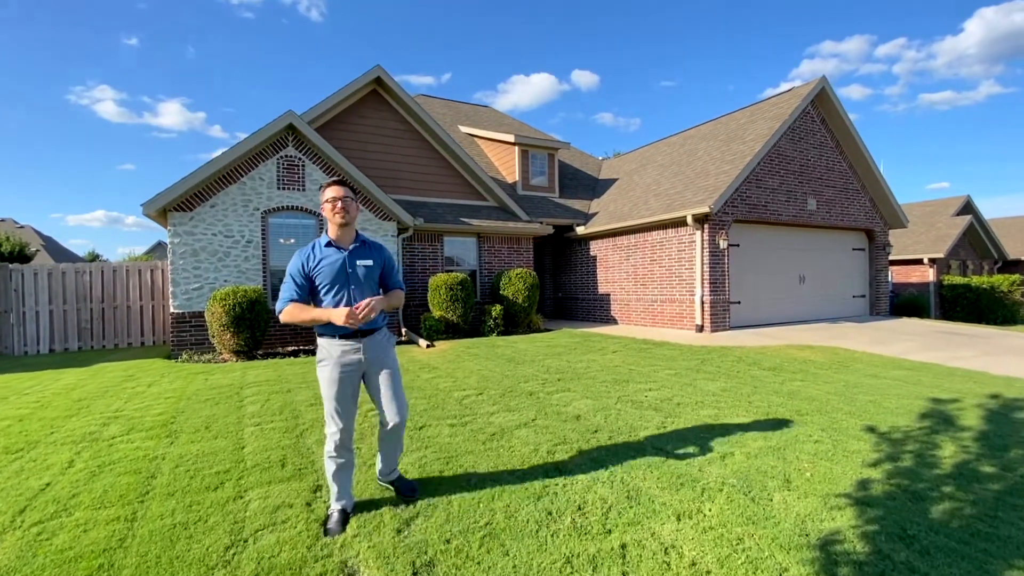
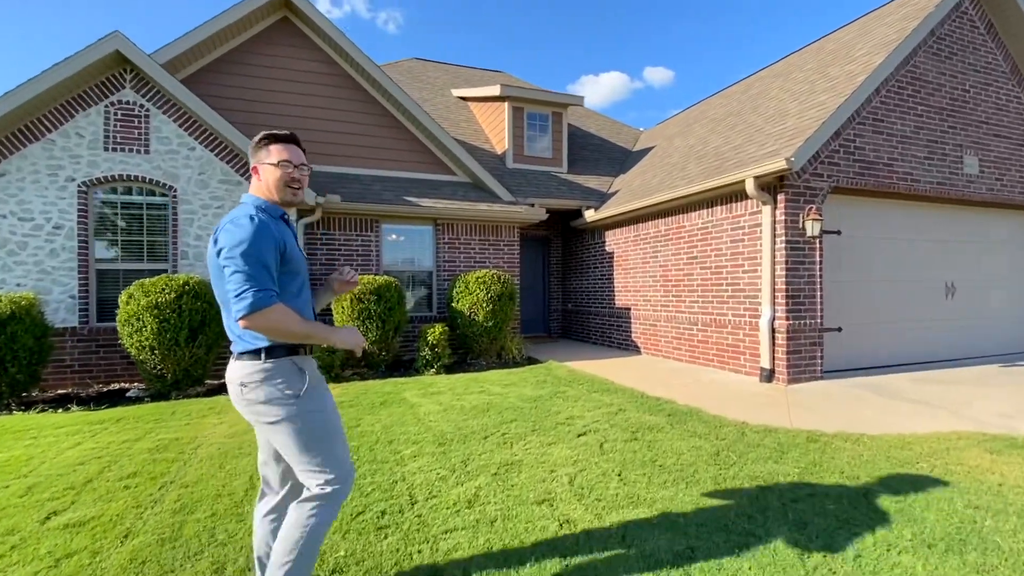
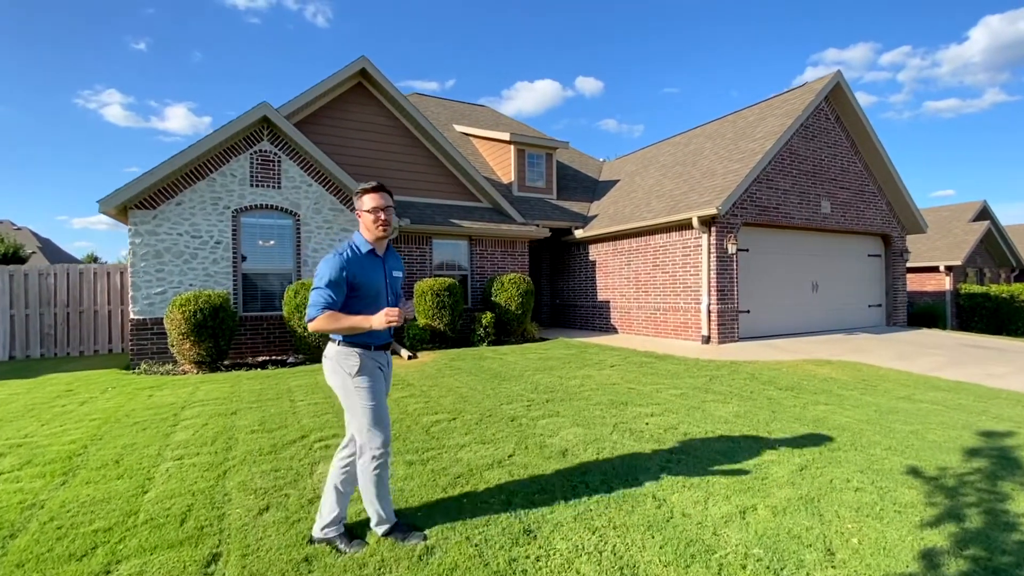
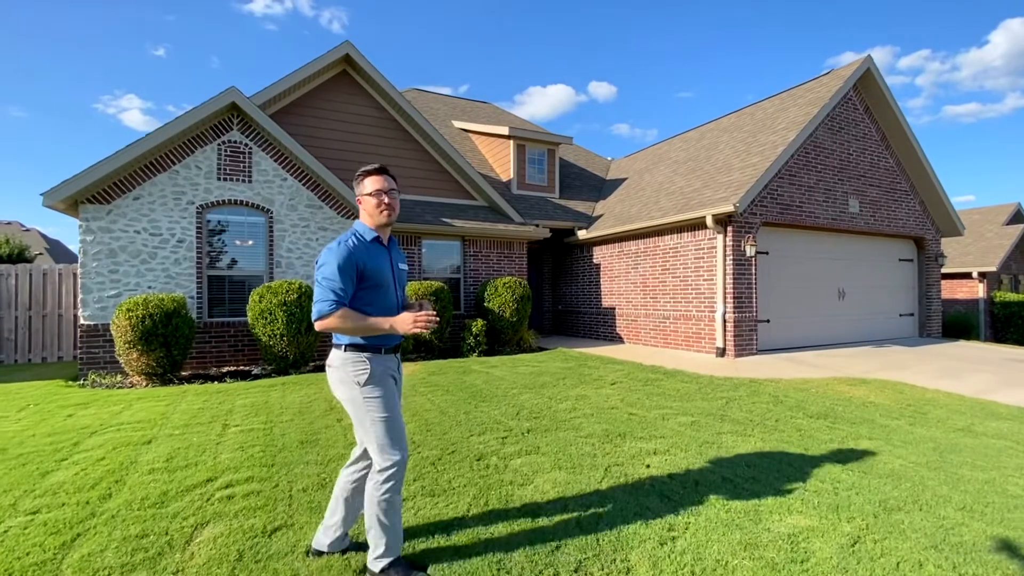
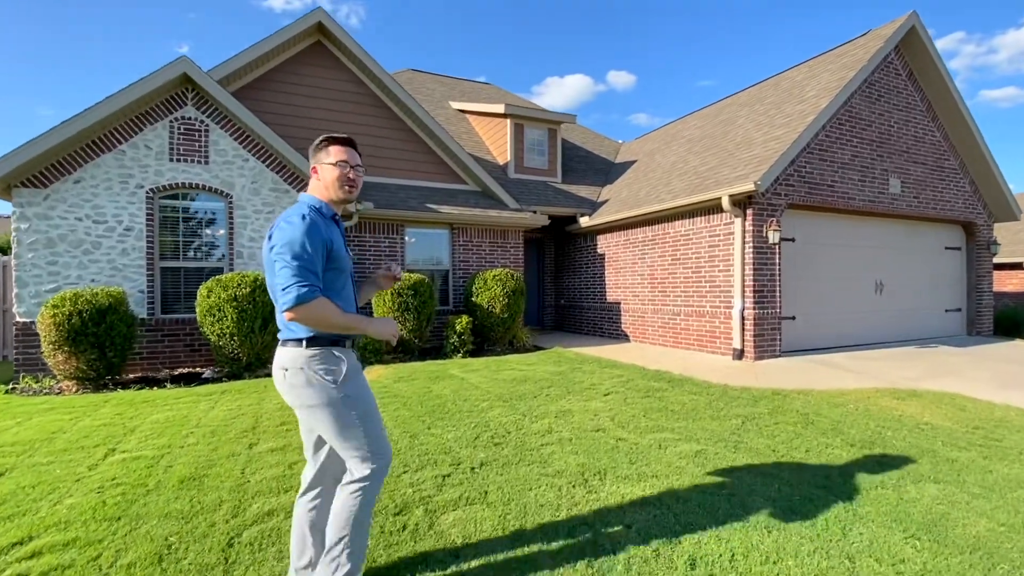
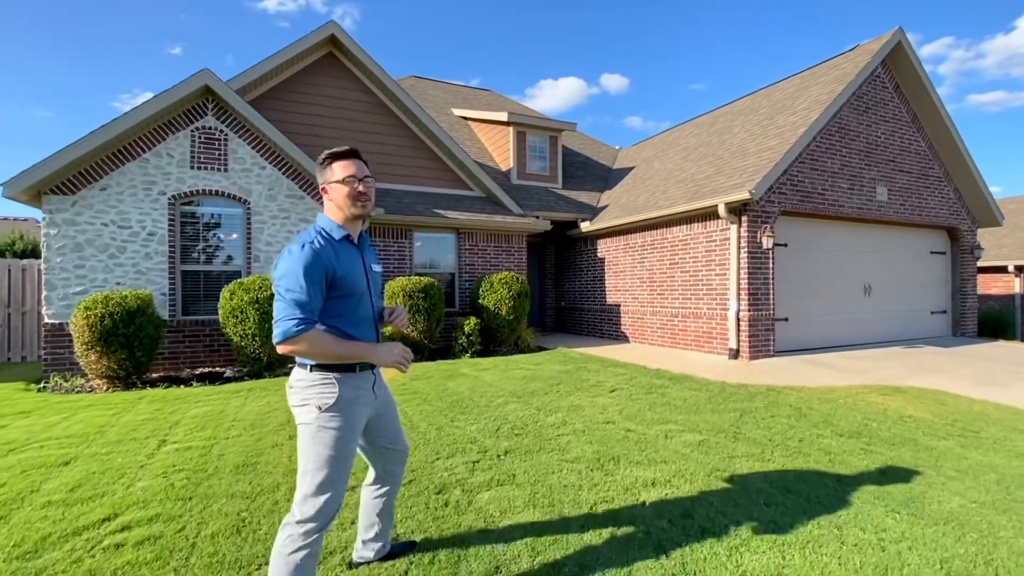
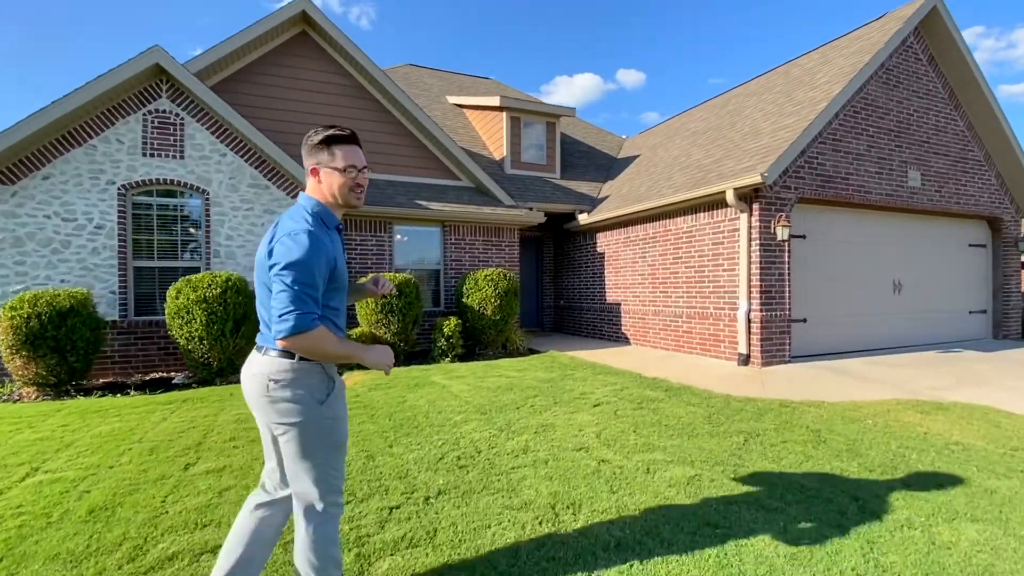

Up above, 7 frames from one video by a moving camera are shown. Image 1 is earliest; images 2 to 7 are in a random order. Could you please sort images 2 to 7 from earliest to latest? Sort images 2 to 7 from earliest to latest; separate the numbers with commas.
3, 4, 6, 5, 7, 2
